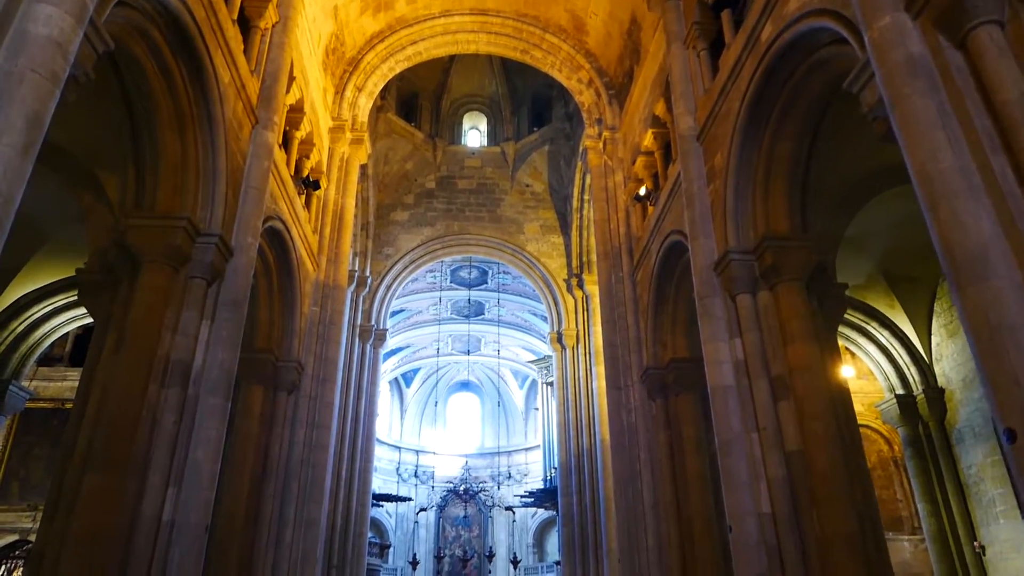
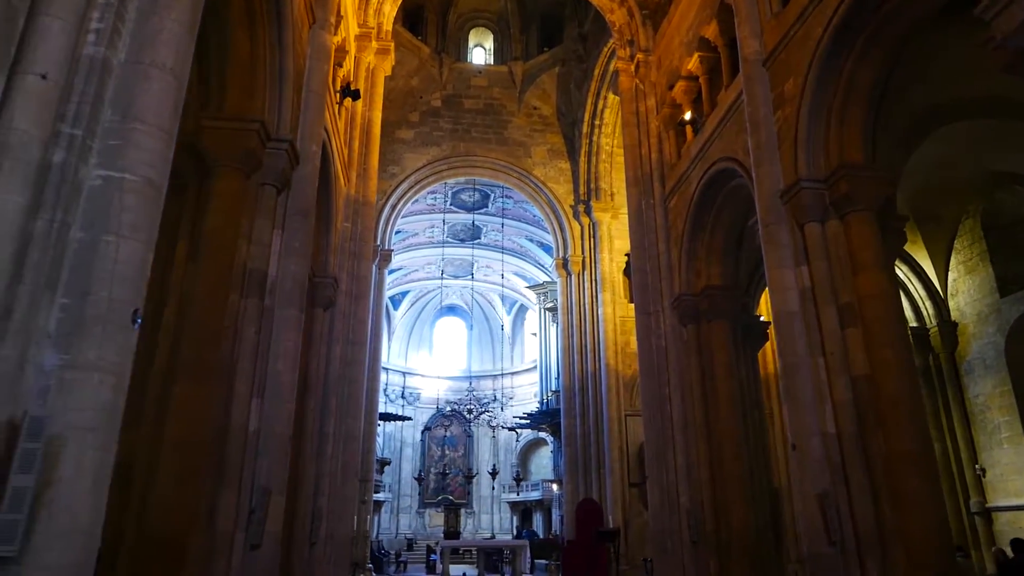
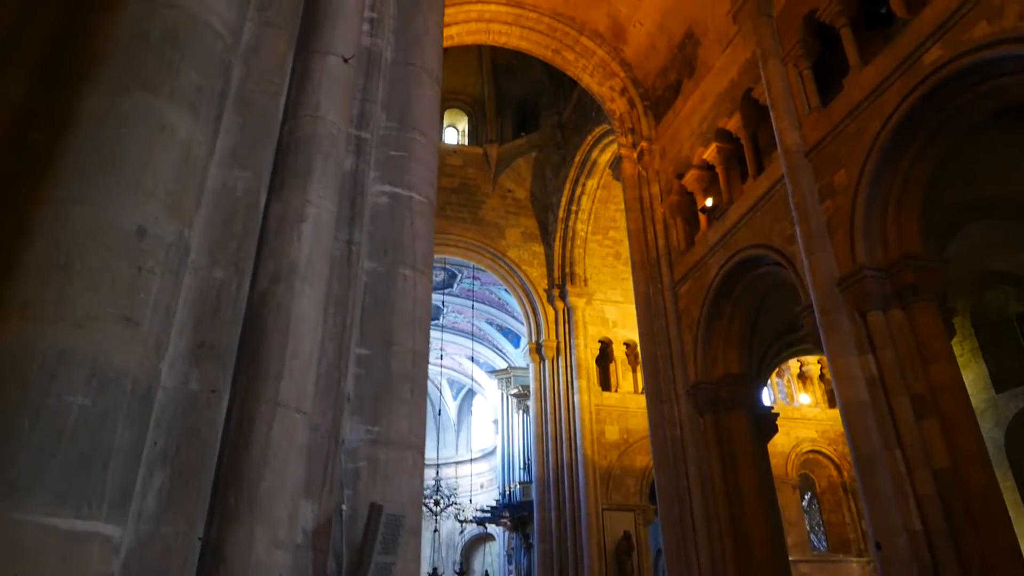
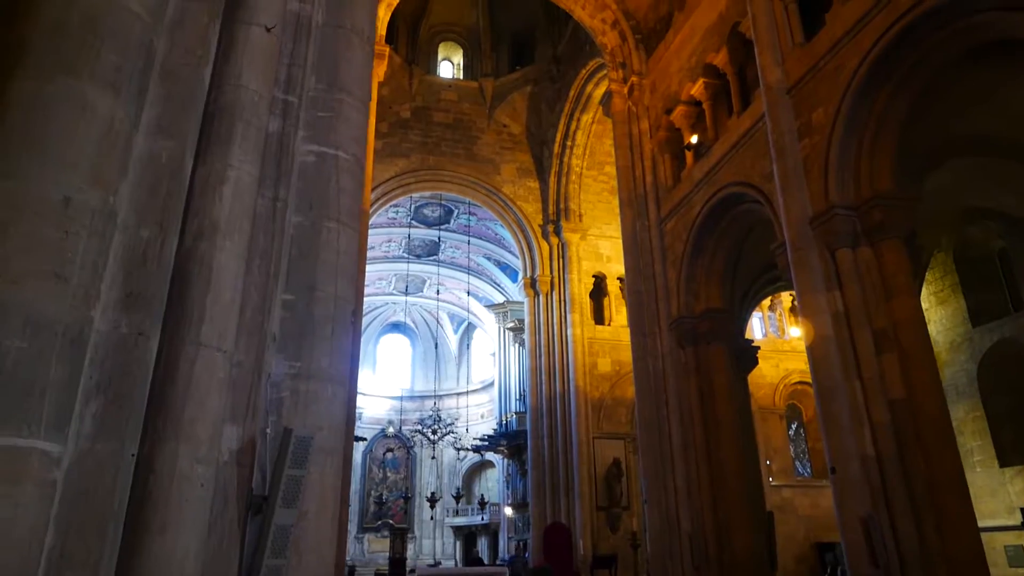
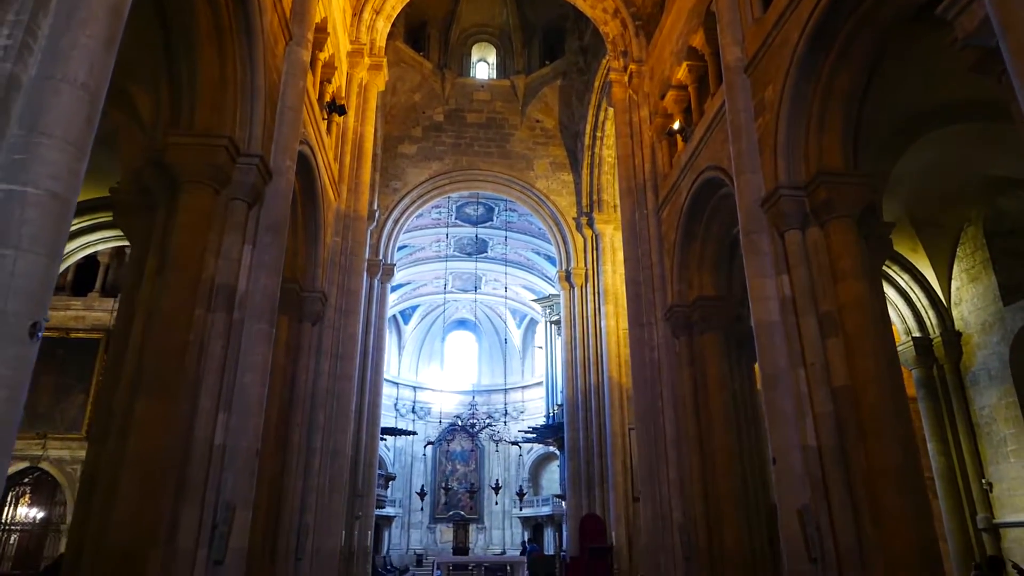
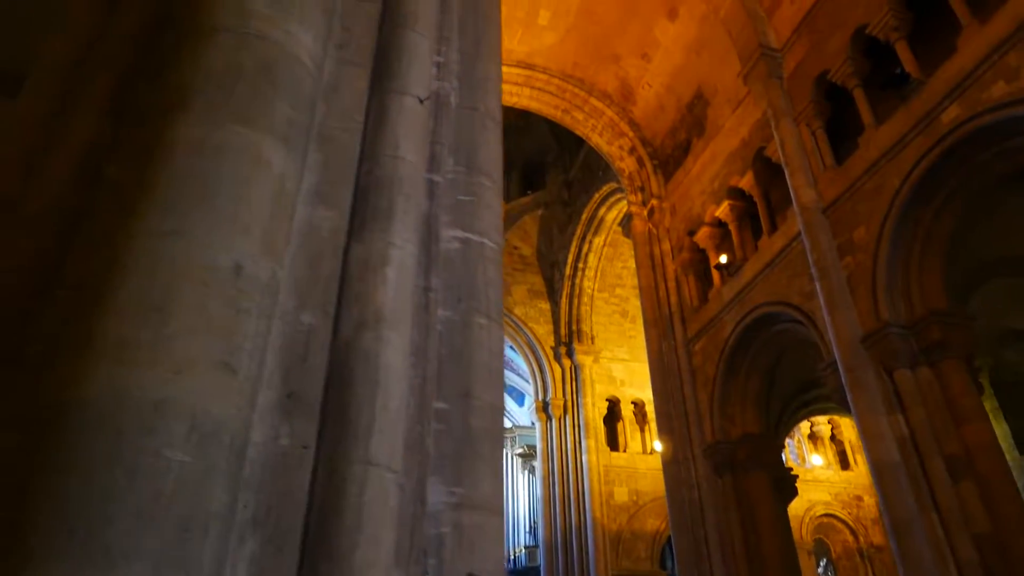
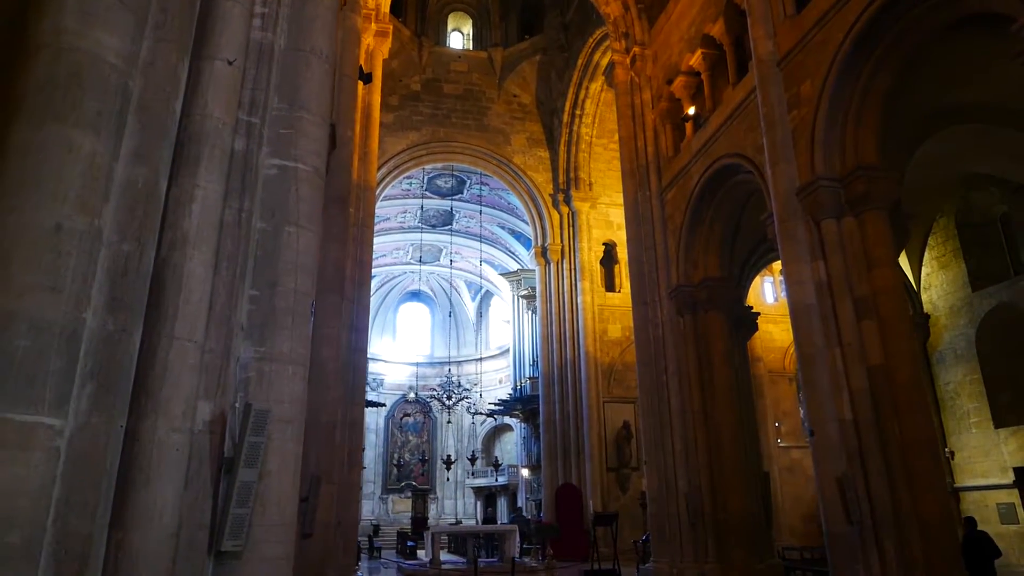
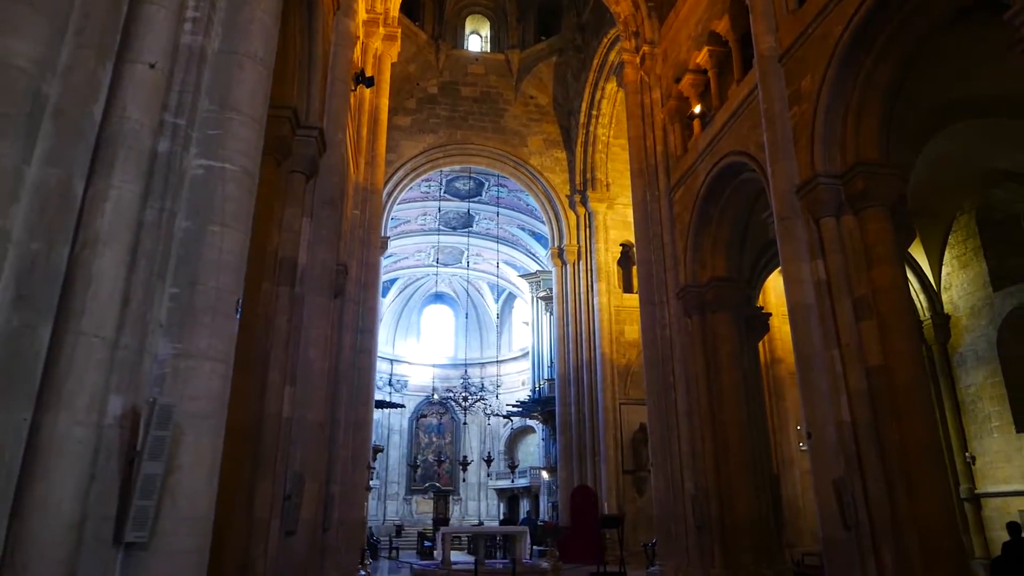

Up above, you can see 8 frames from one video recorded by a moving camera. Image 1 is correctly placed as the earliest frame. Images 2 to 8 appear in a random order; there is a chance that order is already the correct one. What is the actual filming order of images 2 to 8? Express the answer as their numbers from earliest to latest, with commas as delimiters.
5, 2, 8, 7, 4, 3, 6
